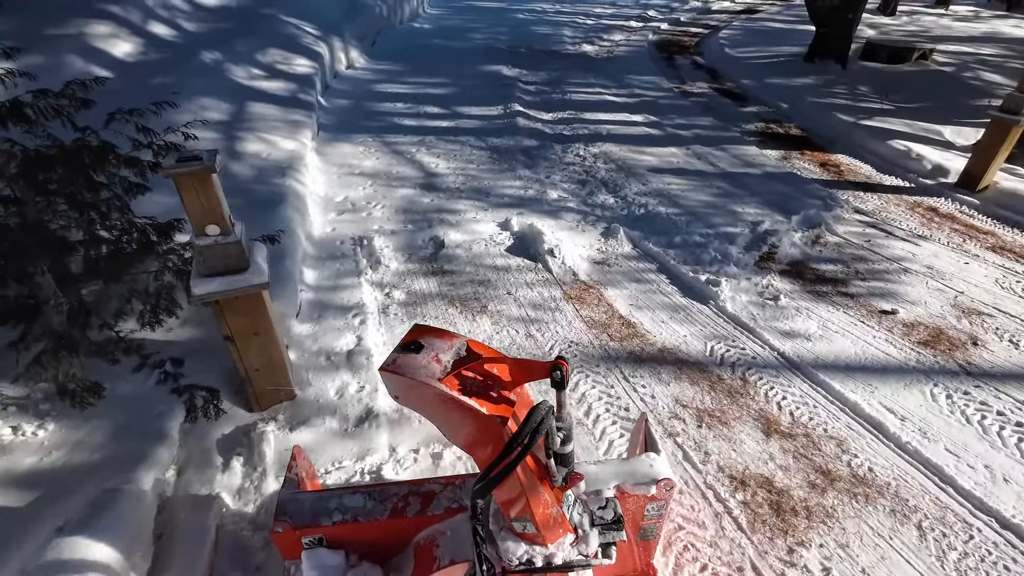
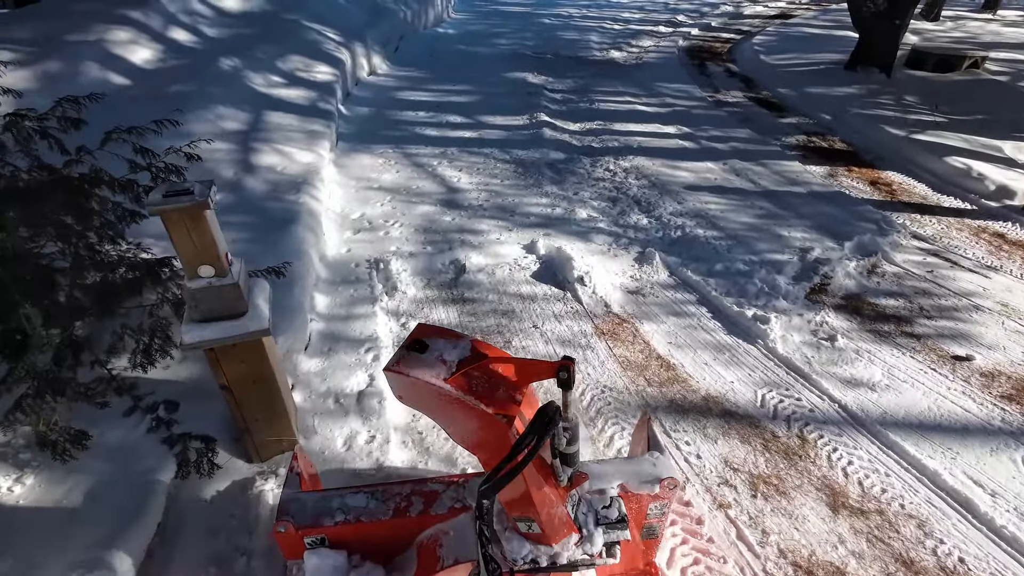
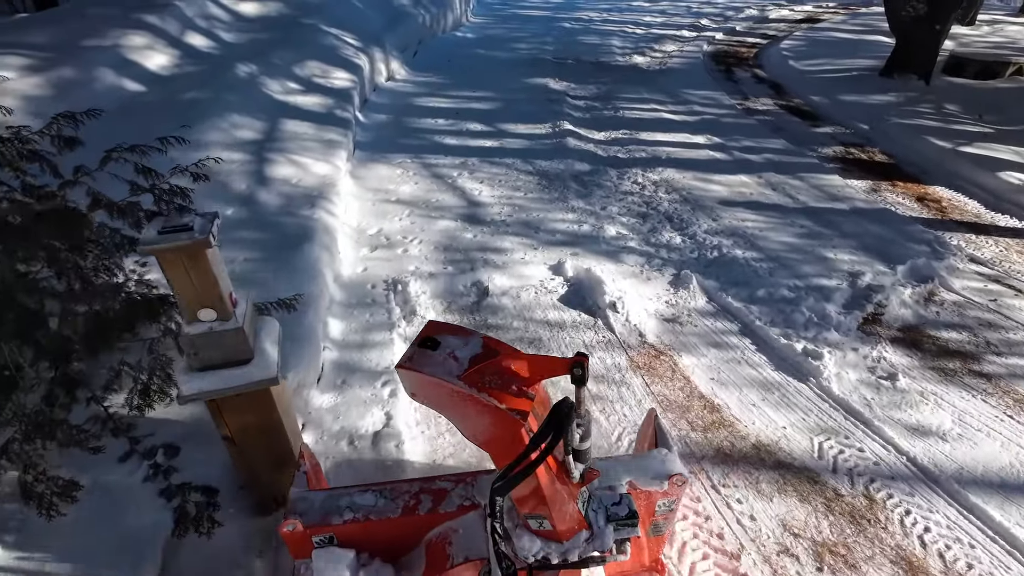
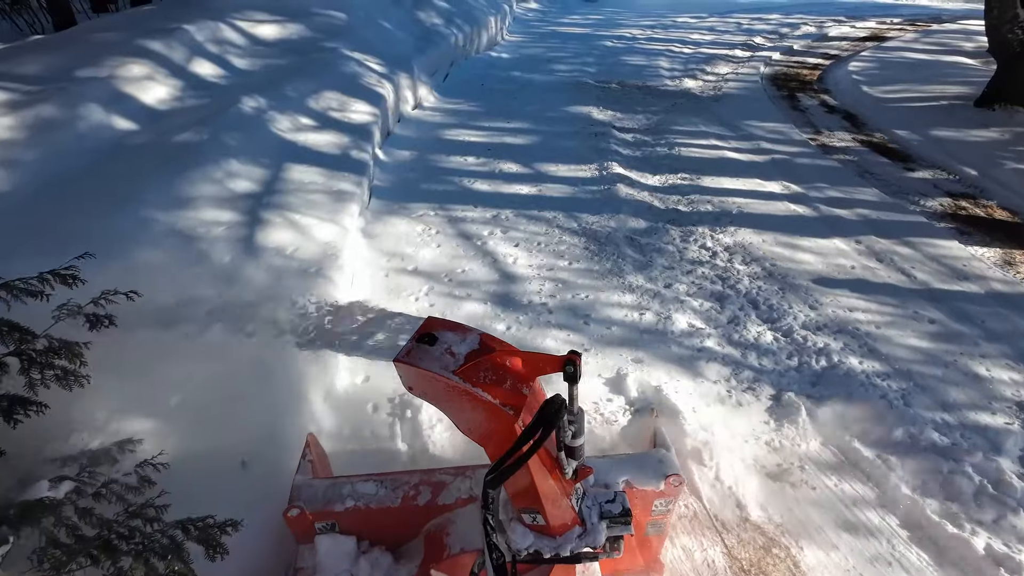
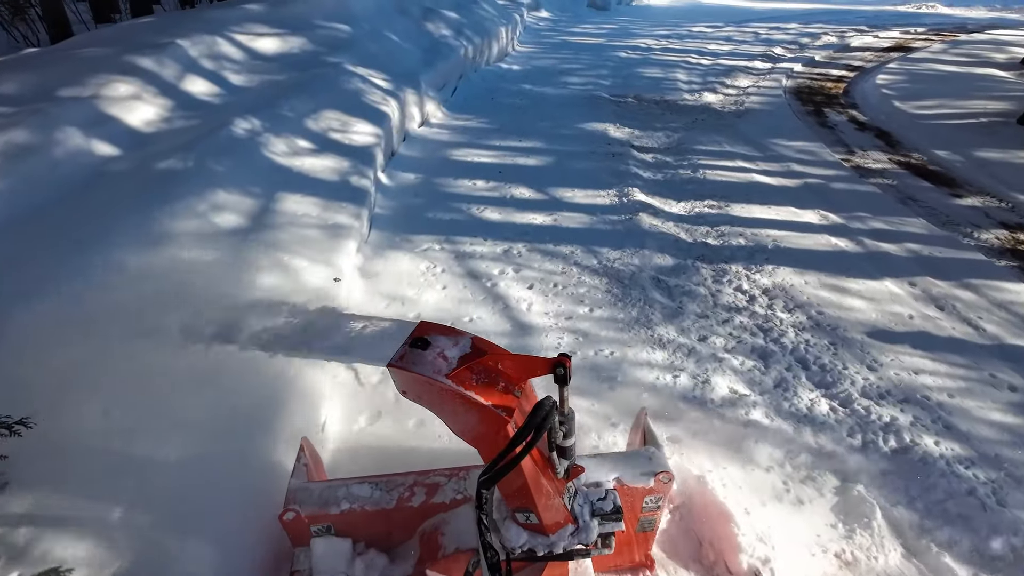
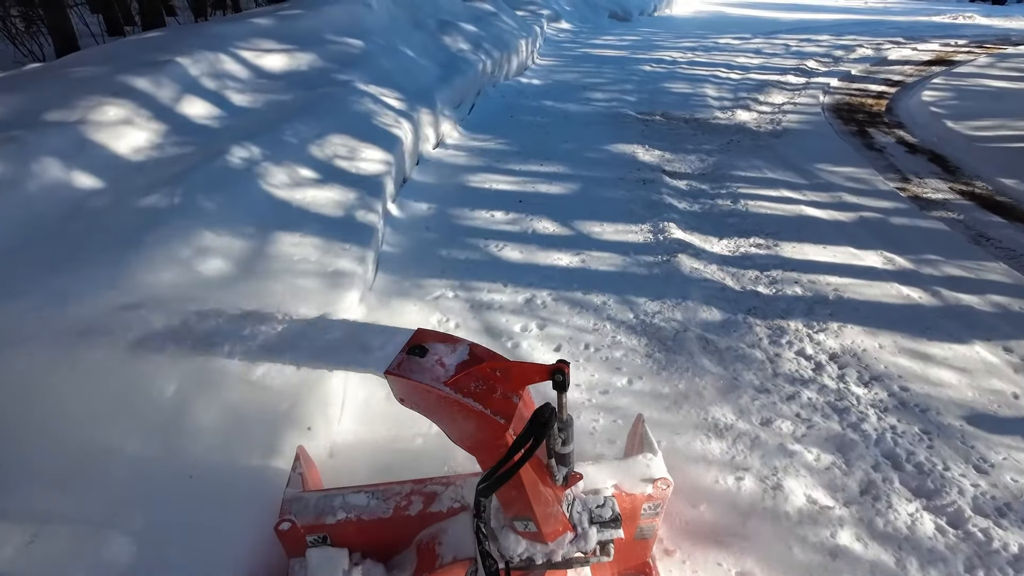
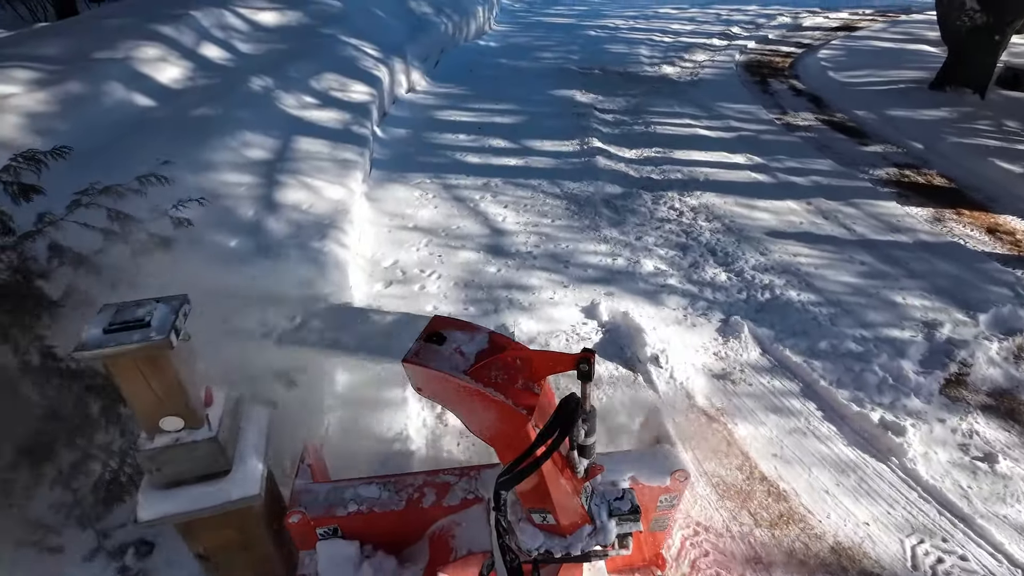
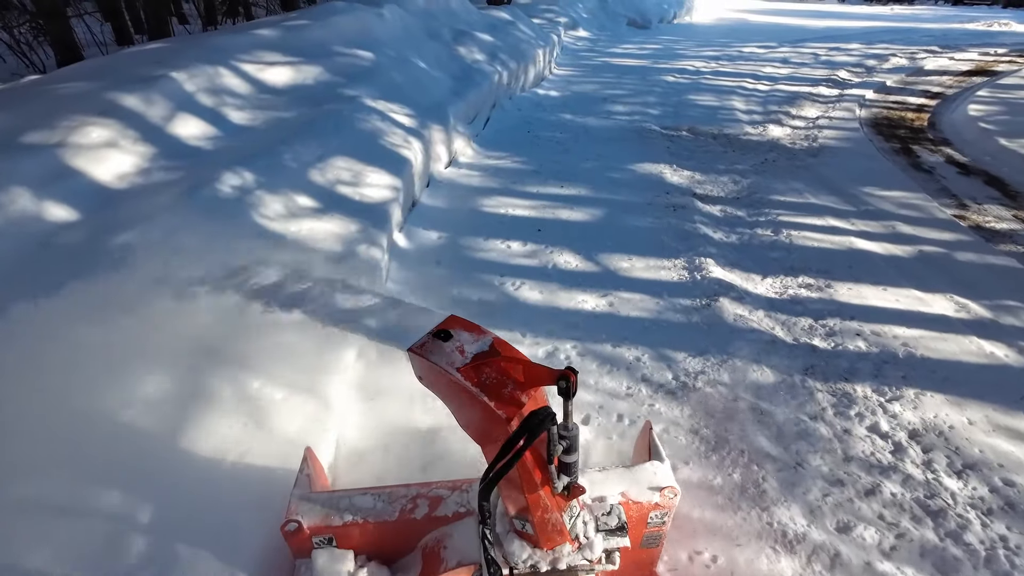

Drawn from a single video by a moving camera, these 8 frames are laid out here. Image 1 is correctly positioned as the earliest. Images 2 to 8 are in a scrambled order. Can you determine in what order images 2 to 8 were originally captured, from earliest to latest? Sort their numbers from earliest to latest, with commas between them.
2, 3, 7, 4, 5, 6, 8
